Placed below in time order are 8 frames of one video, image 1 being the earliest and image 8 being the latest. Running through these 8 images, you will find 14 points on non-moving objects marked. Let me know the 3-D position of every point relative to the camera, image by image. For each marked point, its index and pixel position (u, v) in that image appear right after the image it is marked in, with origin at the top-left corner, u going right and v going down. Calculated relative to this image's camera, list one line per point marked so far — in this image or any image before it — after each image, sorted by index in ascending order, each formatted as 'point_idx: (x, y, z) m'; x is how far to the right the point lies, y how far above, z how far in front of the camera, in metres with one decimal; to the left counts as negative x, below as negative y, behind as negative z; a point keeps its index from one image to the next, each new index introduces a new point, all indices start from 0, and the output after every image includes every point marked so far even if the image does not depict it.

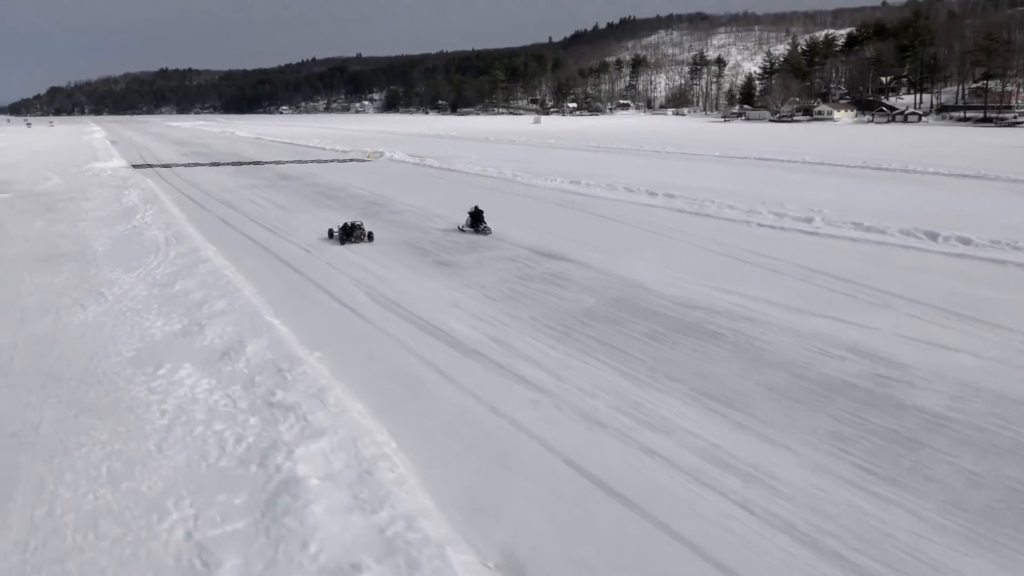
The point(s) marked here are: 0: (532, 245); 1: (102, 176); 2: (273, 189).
0: (+0.2, +0.5, +8.2) m
1: (-9.0, +2.4, +16.4) m
2: (-4.5, +1.9, +13.9) m
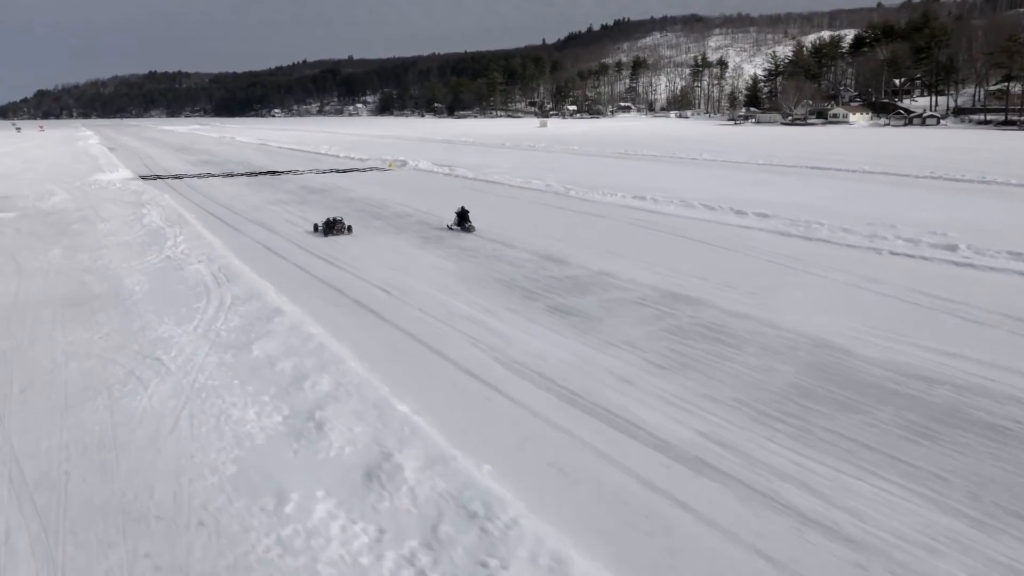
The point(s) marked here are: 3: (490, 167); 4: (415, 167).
0: (+1.3, +0.1, +6.9) m
1: (-8.0, +1.9, +15.0) m
2: (-3.5, +1.4, +12.6) m
3: (-0.5, +3.0, +18.5) m
4: (-2.5, +3.1, +19.4) m
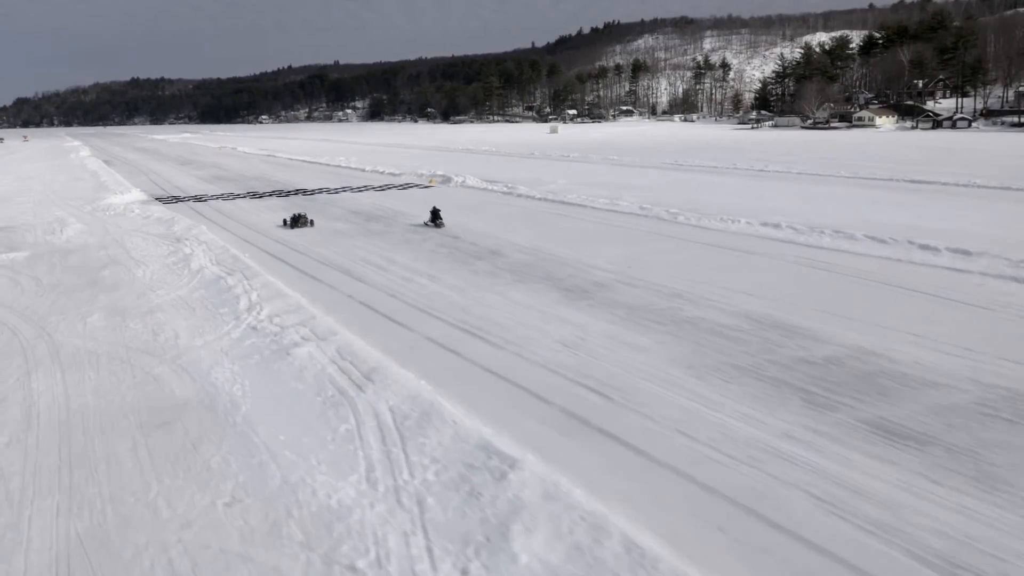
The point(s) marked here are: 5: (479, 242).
0: (+2.9, -0.5, +5.0) m
1: (-6.6, +1.2, +12.9) m
2: (-1.9, +0.7, +10.6) m
3: (+0.9, +2.3, +16.6) m
4: (-1.1, +2.4, +17.4) m
5: (-0.4, +0.6, +10.1) m
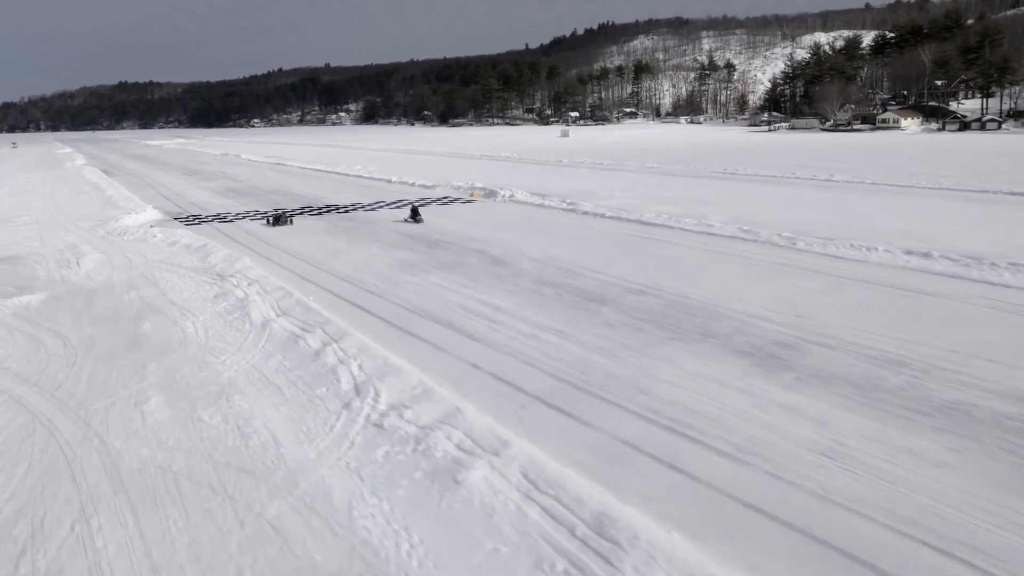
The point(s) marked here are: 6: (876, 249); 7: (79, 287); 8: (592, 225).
0: (+4.3, -1.0, +3.5) m
1: (-5.3, +0.6, +11.2) m
2: (-0.7, +0.2, +9.0) m
3: (+2.0, +1.8, +15.0) m
4: (0.0, +1.9, +15.8) m
5: (+0.8, +0.1, +8.5) m
6: (+4.6, +0.5, +9.4) m
7: (-5.1, 0.0, +8.8) m
8: (+1.3, +1.0, +12.2) m
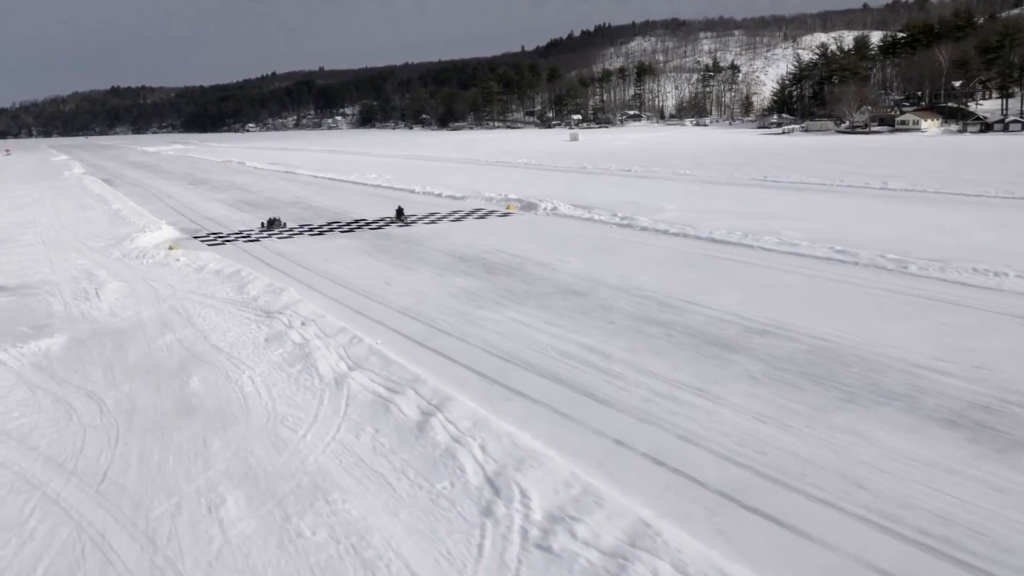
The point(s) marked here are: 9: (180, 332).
0: (+5.3, -1.3, +2.4) m
1: (-4.4, +0.2, +10.1) m
2: (+0.2, -0.2, +7.9) m
3: (+2.9, +1.4, +13.9) m
4: (+0.9, +1.5, +14.7) m
5: (+1.7, -0.2, +7.4) m
6: (+5.5, +0.2, +8.4) m
7: (-4.2, -0.4, +7.6) m
8: (+2.2, +0.7, +11.1) m
9: (-3.3, -0.4, +7.4) m
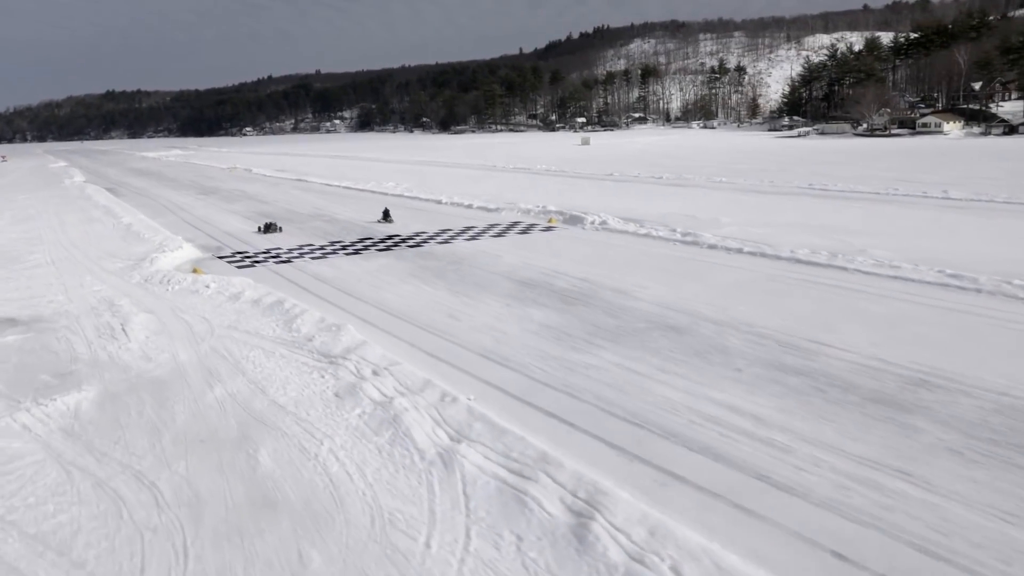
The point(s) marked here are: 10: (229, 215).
0: (+6.2, -1.6, +1.4) m
1: (-3.6, -0.2, +9.0) m
2: (+1.1, -0.5, +6.8) m
3: (+3.7, +1.1, +12.9) m
4: (+1.7, +1.2, +13.6) m
5: (+2.6, -0.6, +6.4) m
6: (+6.4, -0.2, +7.3) m
7: (-3.3, -0.8, +6.6) m
8: (+3.1, +0.3, +10.1) m
9: (-2.4, -0.8, +6.3) m
10: (-6.7, +1.7, +17.8) m
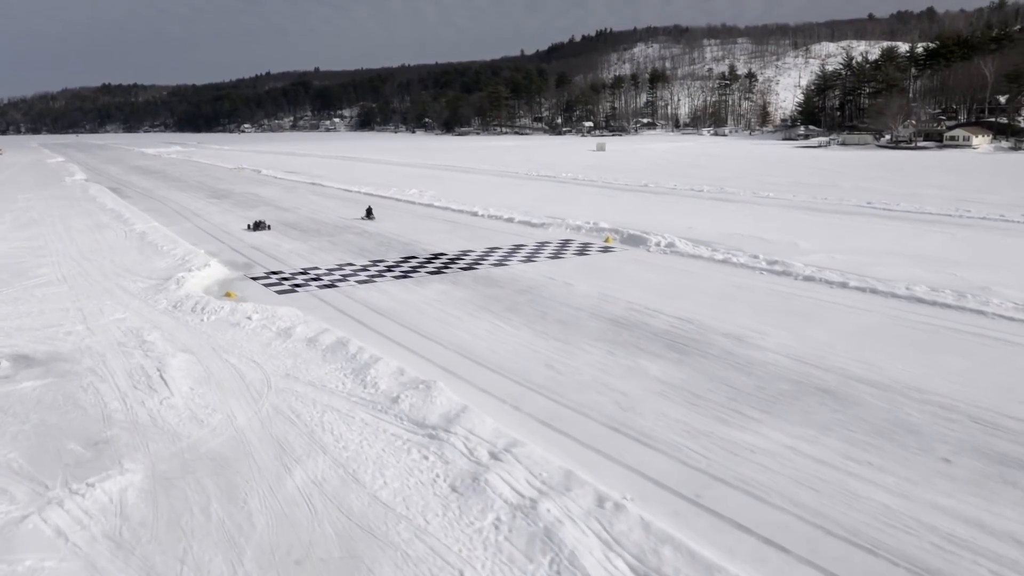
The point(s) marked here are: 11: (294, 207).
0: (+7.3, -2.2, +0.2) m
1: (-2.6, -0.5, +7.7) m
2: (+2.1, -1.0, +5.6) m
3: (+4.7, +0.6, +11.7) m
4: (+2.7, +0.7, +12.4) m
5: (+3.7, -1.1, +5.2) m
6: (+7.5, -0.7, +6.2) m
7: (-2.3, -1.1, +5.3) m
8: (+4.1, -0.2, +8.9) m
9: (-1.4, -1.2, +5.0) m
10: (-5.8, +1.4, +16.5) m
11: (-5.7, +2.1, +19.3) m
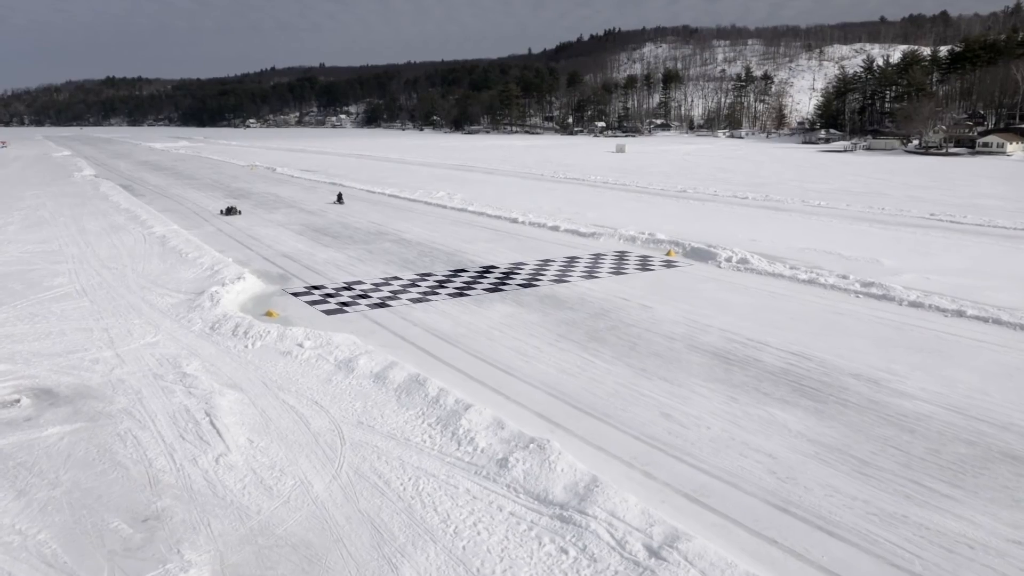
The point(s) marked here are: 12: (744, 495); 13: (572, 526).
0: (+8.1, -2.6, -0.8) m
1: (-1.7, -0.8, +6.7) m
2: (+3.0, -1.3, +4.6) m
3: (+5.6, +0.2, +10.7) m
4: (+3.6, +0.4, +11.4) m
5: (+4.5, -1.4, +4.2) m
6: (+8.3, -1.1, +5.2) m
7: (-1.4, -1.4, +4.3) m
8: (+4.9, -0.5, +7.9) m
9: (-0.5, -1.4, +4.0) m
10: (-4.9, +1.2, +15.4) m
11: (-4.7, +1.9, +18.3) m
12: (+1.4, -1.3, +4.6) m
13: (+0.3, -1.3, +4.2) m
